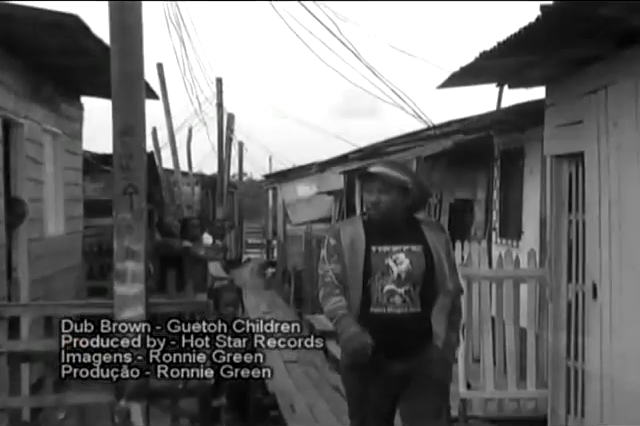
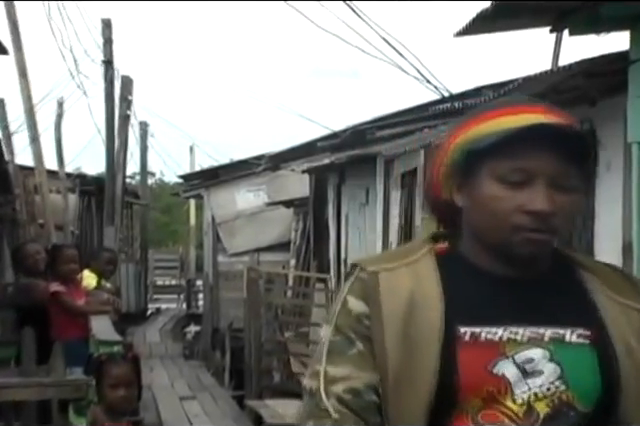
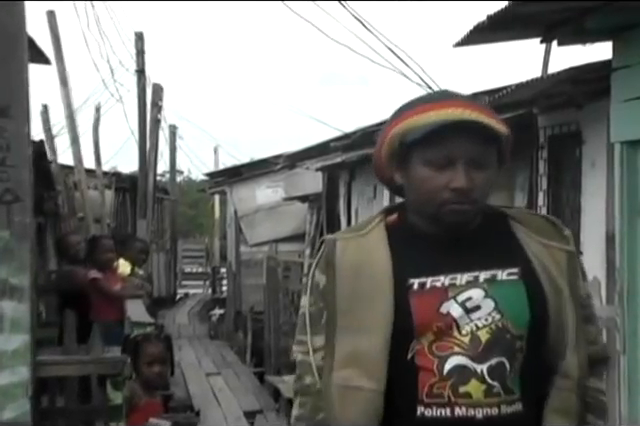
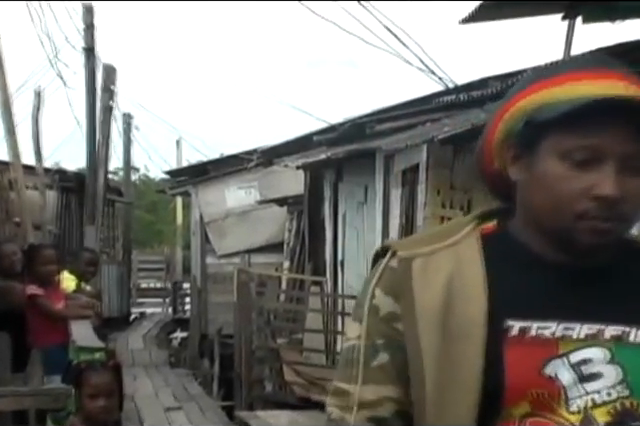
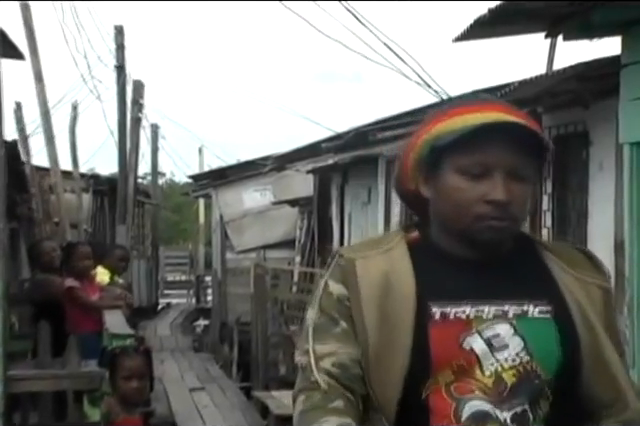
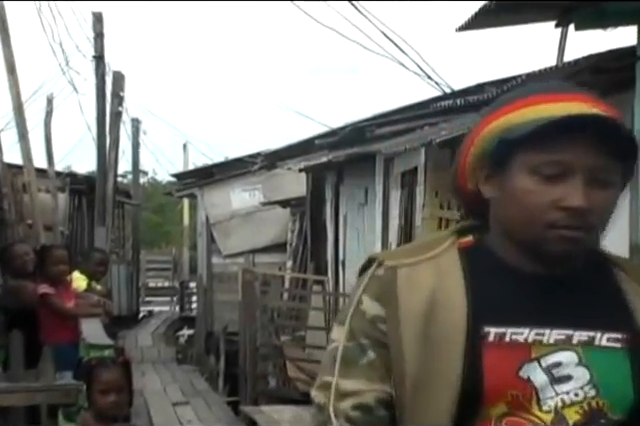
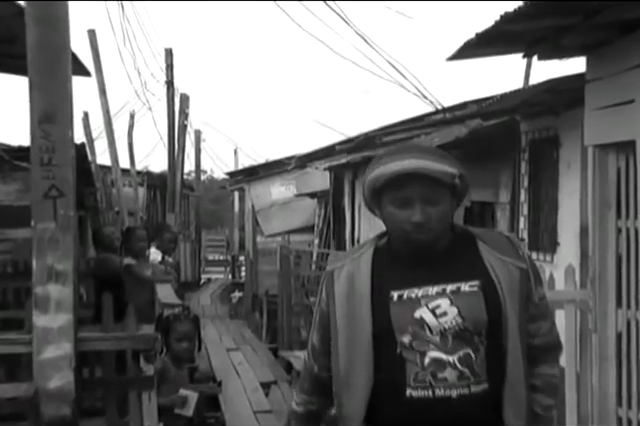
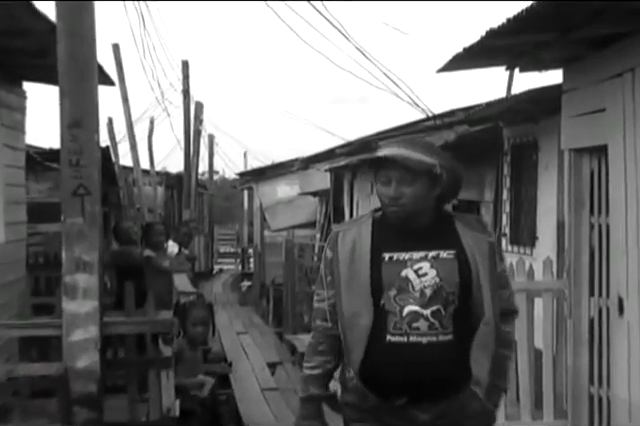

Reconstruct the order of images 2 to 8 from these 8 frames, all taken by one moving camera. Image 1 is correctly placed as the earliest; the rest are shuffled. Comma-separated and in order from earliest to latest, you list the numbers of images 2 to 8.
8, 7, 3, 5, 2, 6, 4
